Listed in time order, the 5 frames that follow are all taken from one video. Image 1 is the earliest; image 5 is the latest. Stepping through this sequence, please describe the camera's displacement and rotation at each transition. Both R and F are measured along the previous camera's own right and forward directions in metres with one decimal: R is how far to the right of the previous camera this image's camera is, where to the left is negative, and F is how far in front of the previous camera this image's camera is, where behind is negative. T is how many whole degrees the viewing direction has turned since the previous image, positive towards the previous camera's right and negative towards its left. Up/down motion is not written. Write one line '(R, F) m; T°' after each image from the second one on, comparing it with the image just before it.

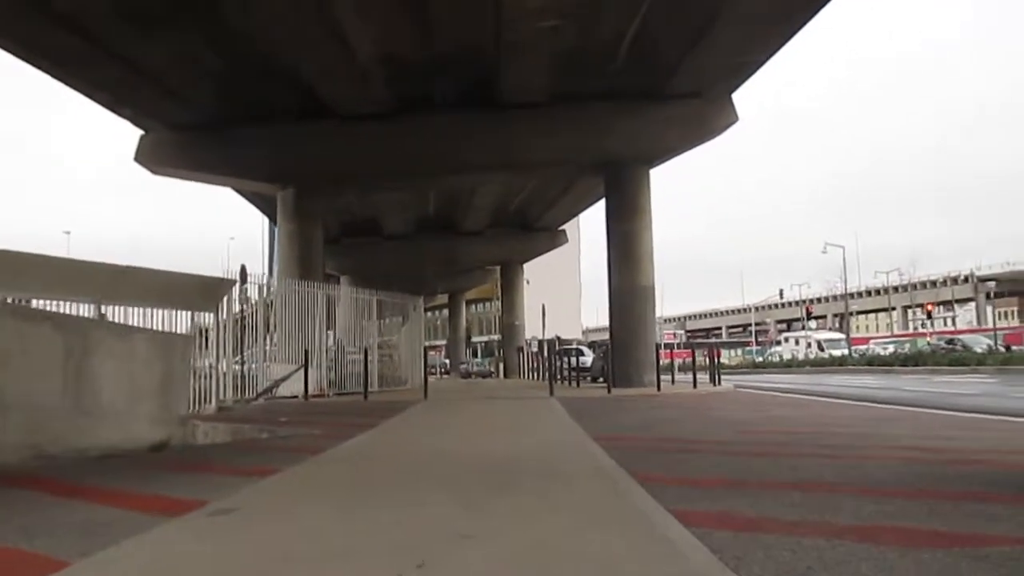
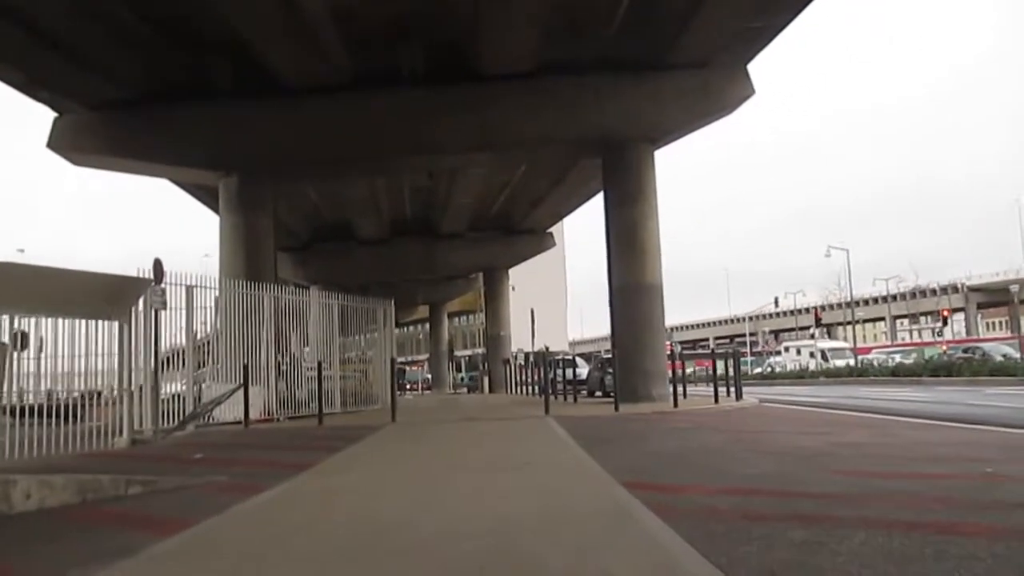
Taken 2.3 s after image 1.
(0.0, +3.8) m; +1°
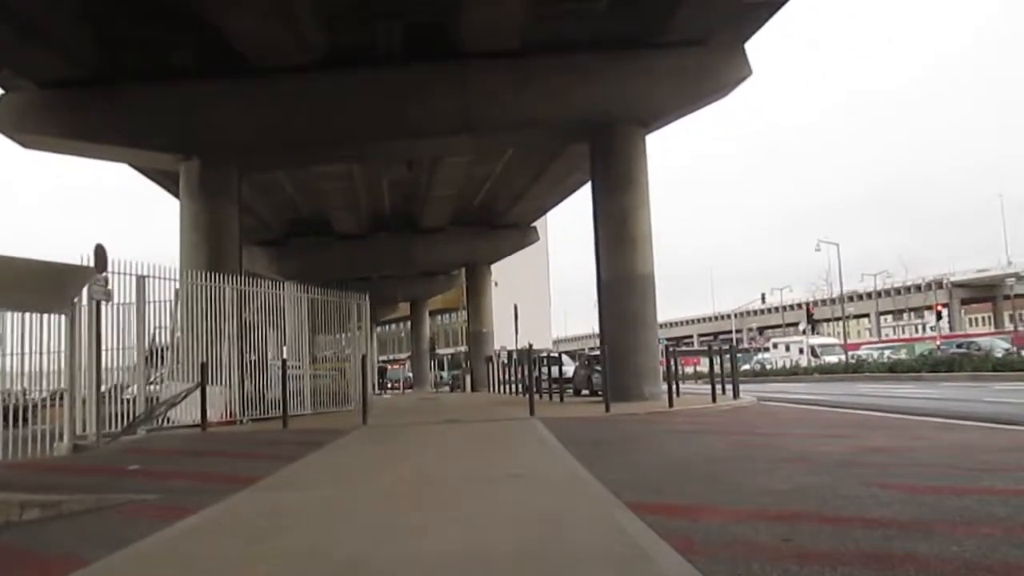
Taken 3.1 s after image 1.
(0.0, +1.4) m; +1°
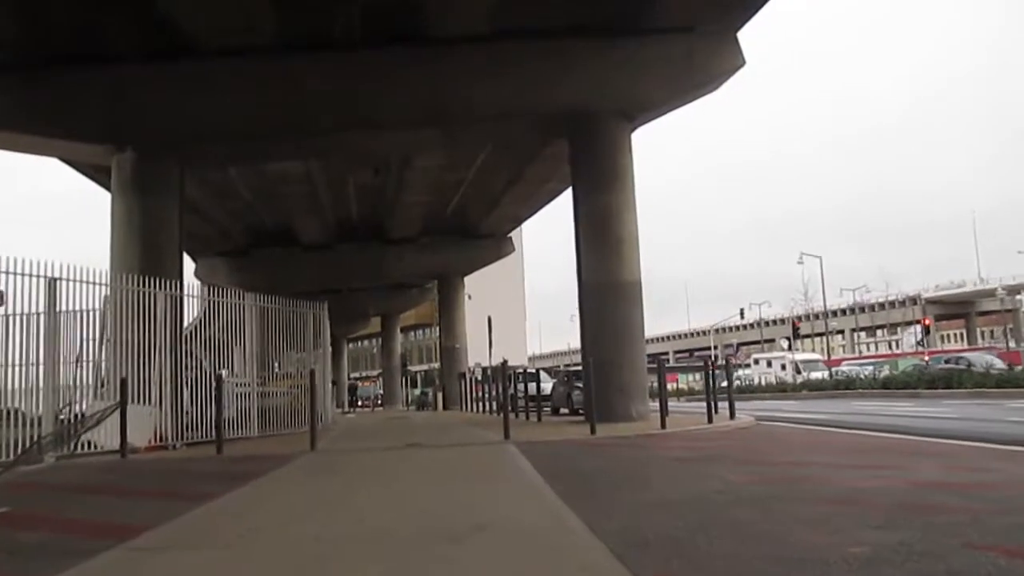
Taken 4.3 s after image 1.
(+0.1, +2.0) m; +2°
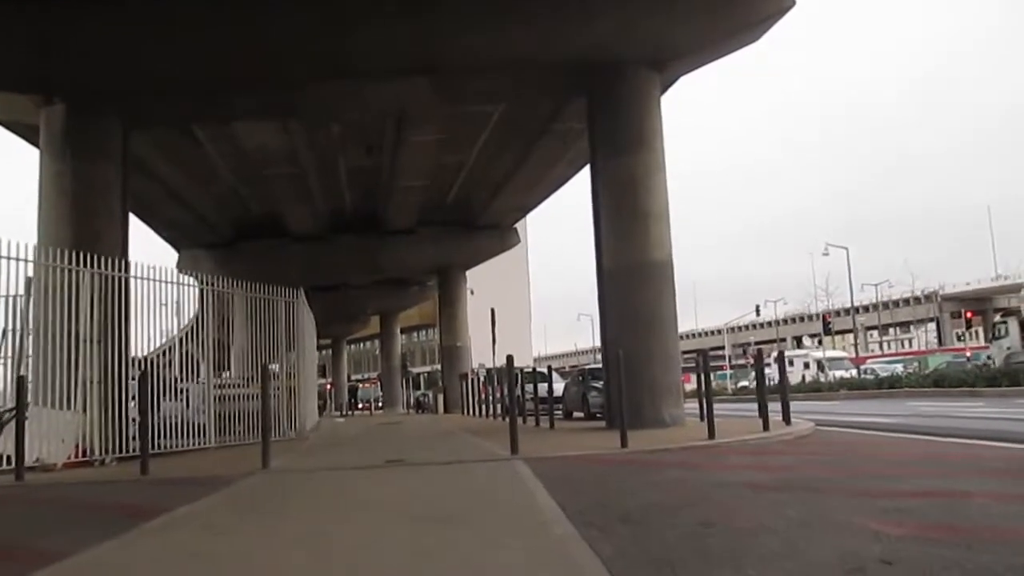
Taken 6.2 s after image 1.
(-0.1, +3.1) m; 0°
